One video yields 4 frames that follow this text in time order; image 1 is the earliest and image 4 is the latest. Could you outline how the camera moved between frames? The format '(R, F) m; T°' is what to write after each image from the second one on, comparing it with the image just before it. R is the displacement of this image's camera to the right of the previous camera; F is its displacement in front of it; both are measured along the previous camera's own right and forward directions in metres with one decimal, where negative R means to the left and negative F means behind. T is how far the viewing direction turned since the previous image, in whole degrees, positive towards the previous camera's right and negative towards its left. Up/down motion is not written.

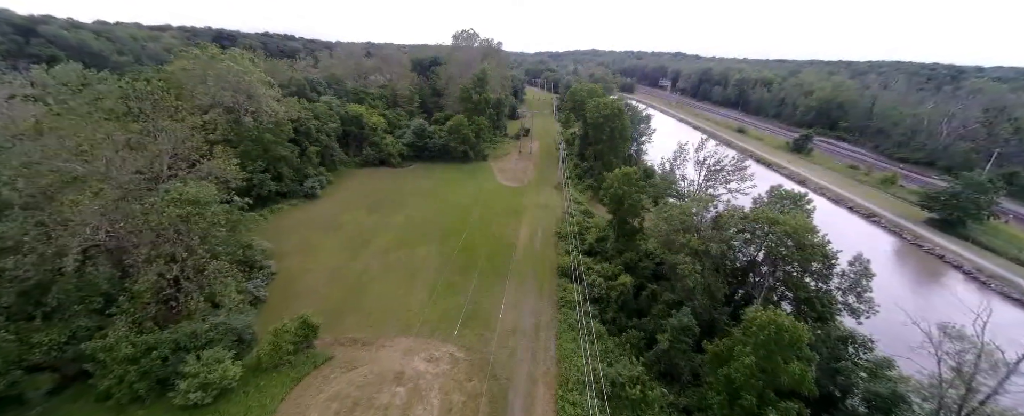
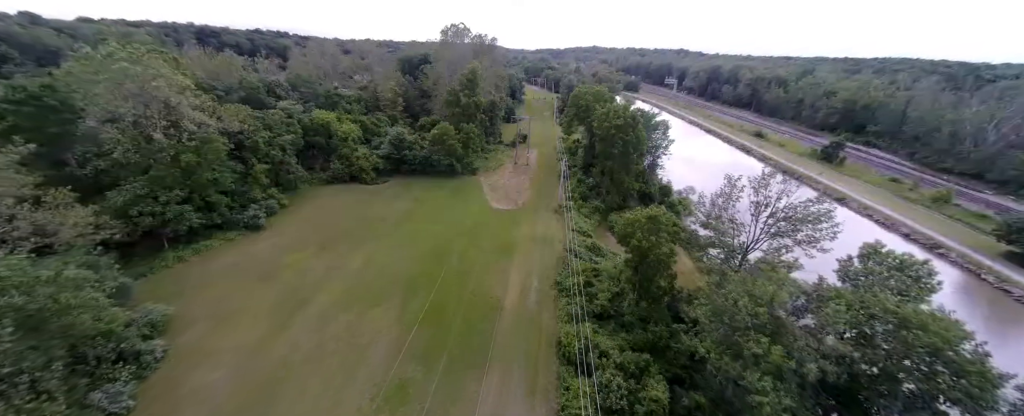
(+0.9, +6.4) m; 0°
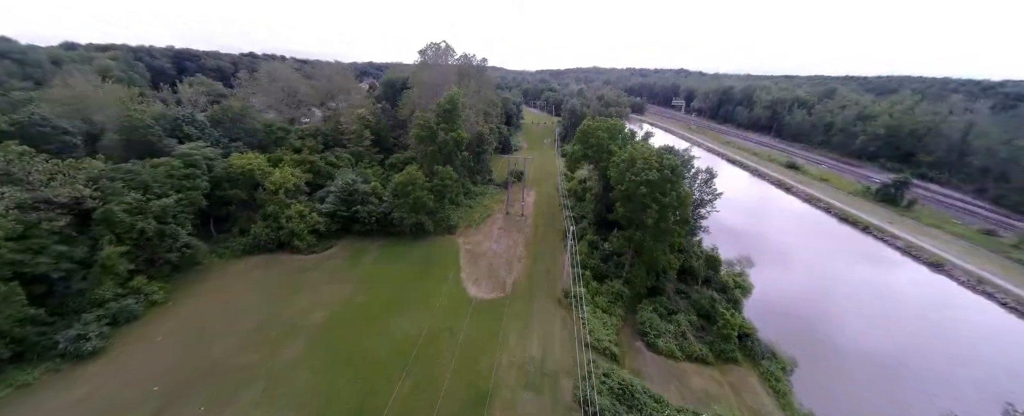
(+1.2, +9.9) m; 0°
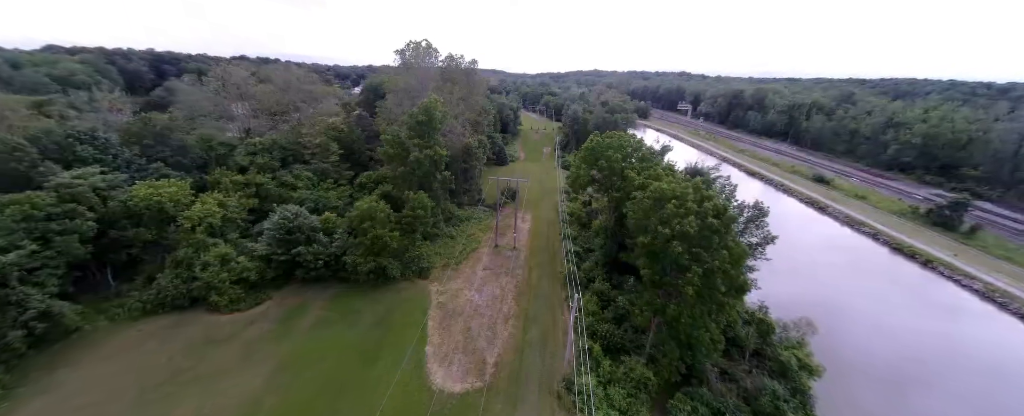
(+1.0, +6.4) m; 0°
